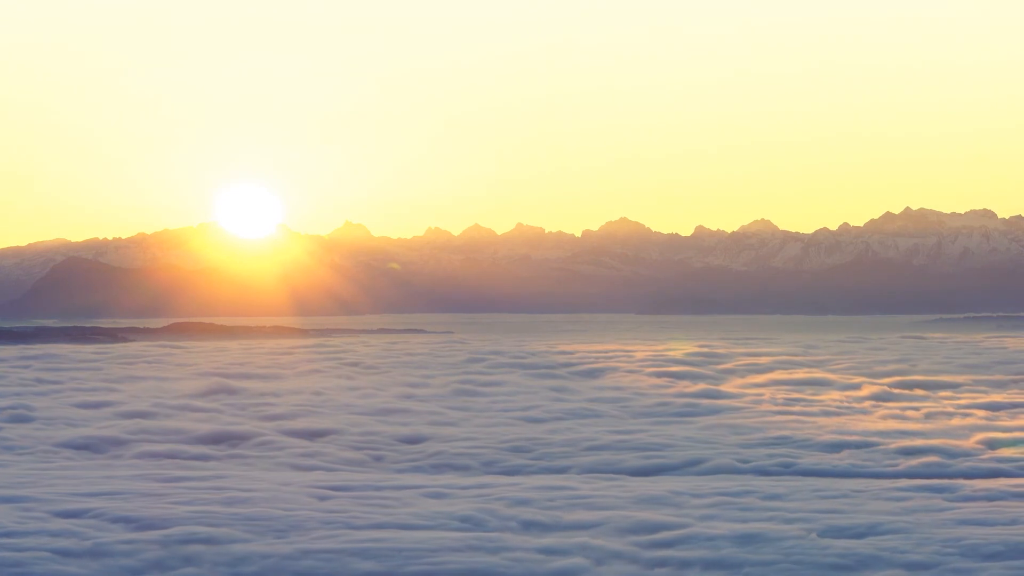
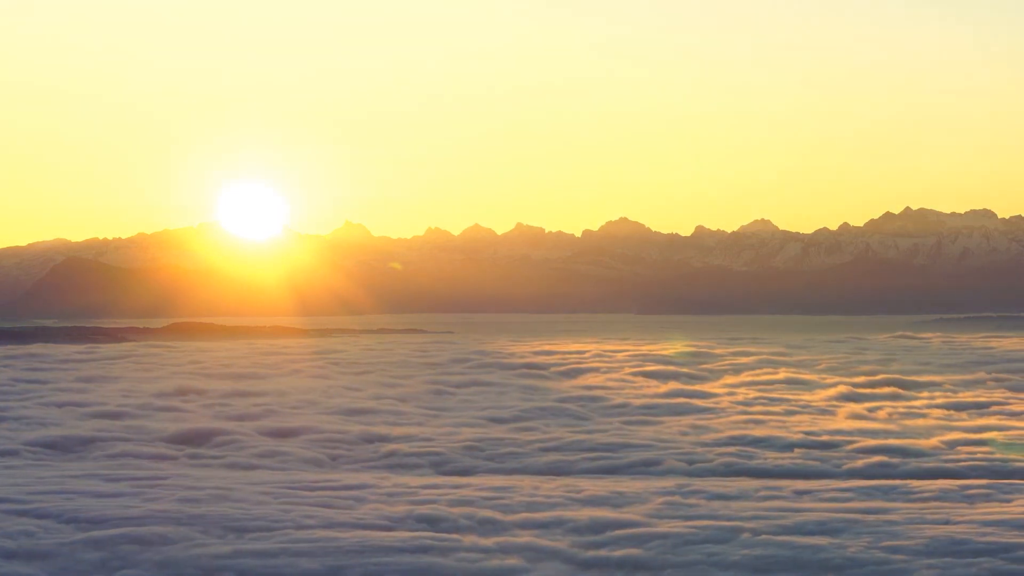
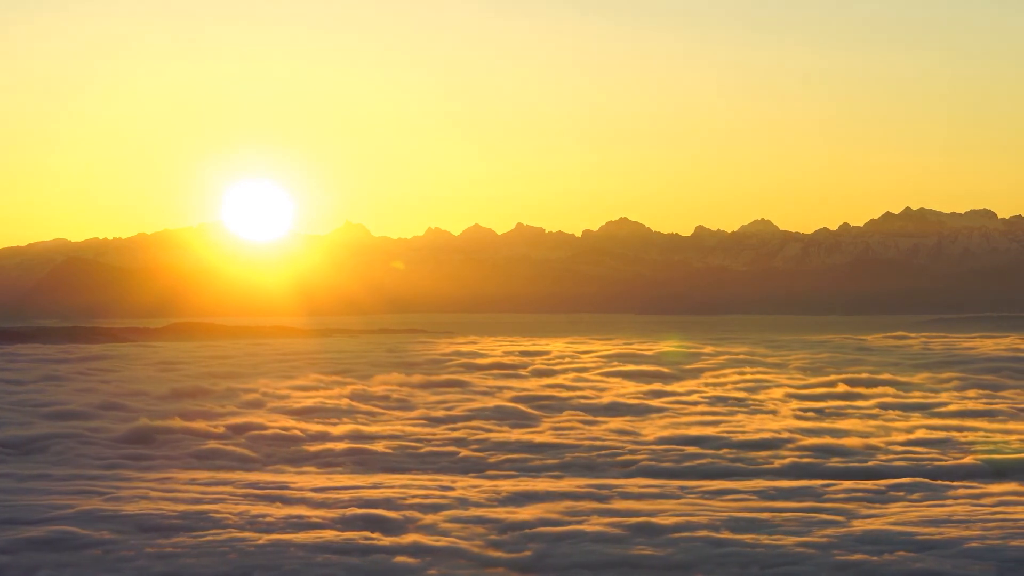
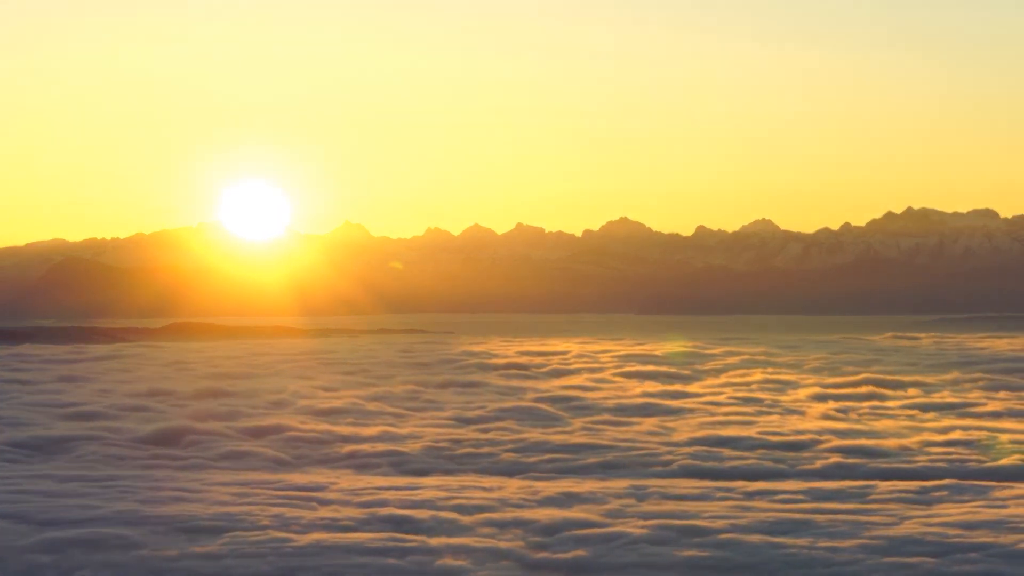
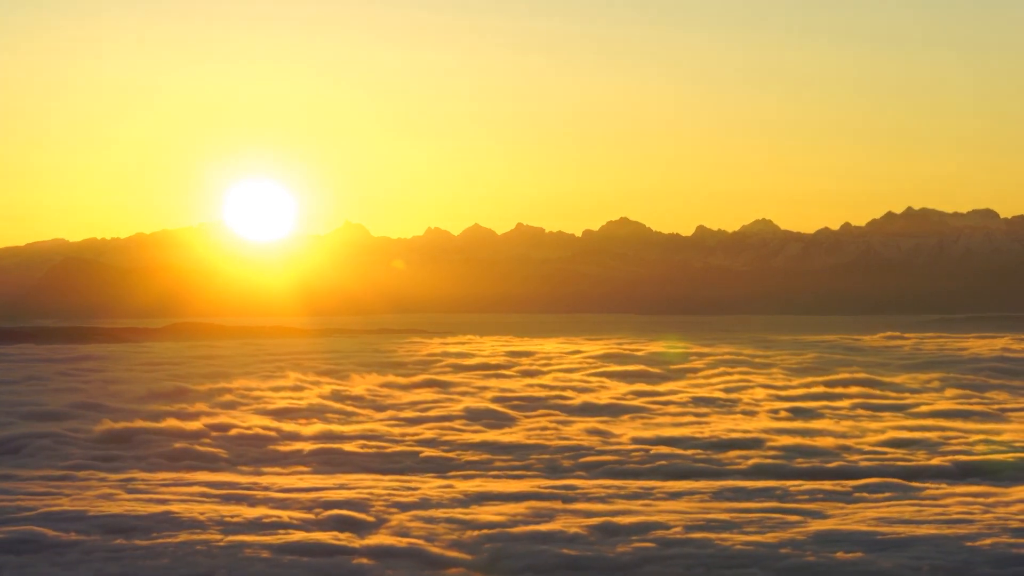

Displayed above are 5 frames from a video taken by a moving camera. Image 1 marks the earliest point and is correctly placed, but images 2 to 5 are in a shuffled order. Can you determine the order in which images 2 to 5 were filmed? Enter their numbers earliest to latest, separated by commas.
2, 4, 3, 5
